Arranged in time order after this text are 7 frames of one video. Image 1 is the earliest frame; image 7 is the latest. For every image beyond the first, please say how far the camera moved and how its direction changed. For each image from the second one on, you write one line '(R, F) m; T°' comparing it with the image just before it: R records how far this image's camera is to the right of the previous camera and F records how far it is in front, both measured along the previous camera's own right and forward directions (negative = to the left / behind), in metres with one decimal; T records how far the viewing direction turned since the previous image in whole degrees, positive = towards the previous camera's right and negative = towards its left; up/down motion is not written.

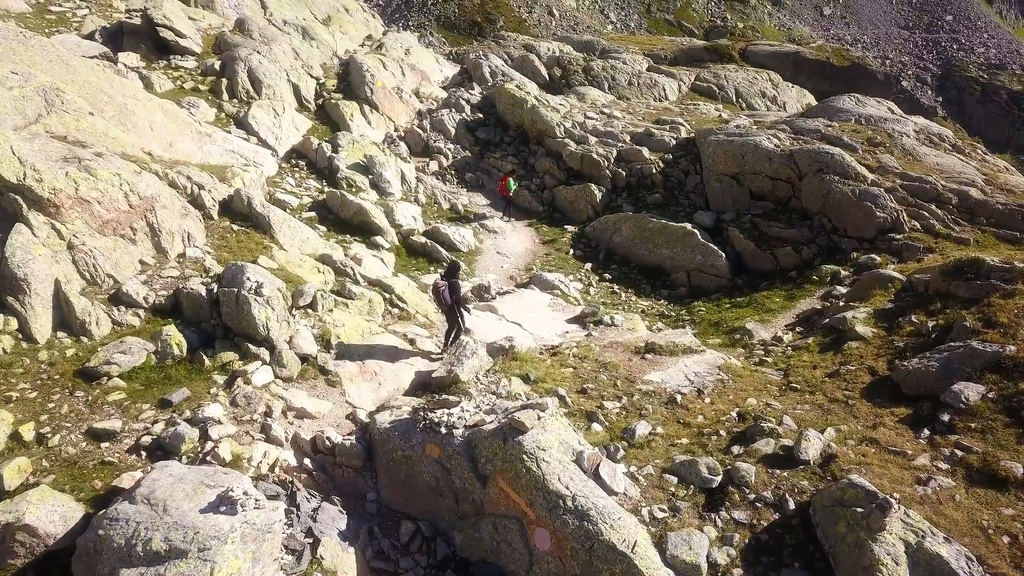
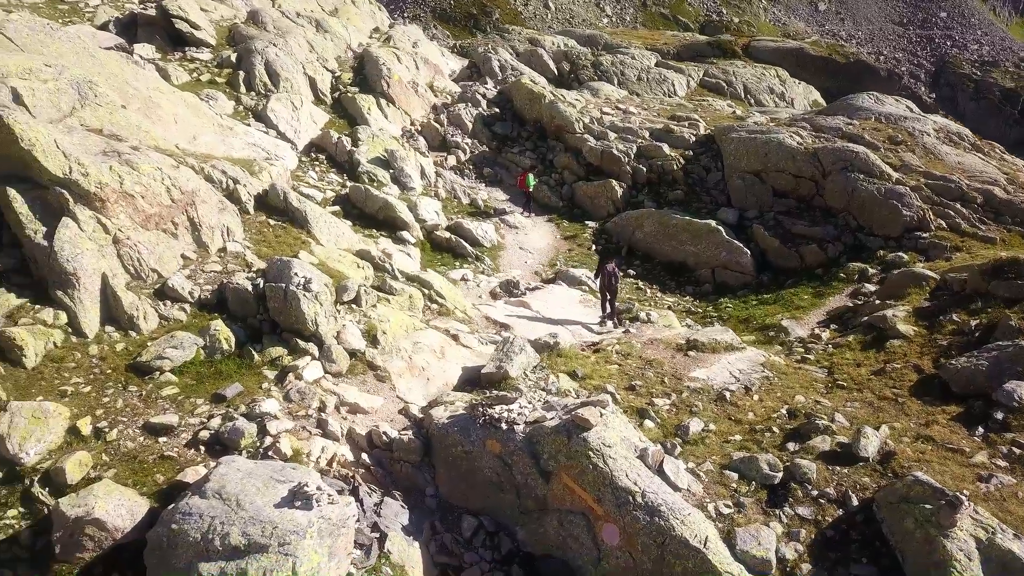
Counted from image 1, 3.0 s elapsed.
(-1.0, -0.1) m; +1°
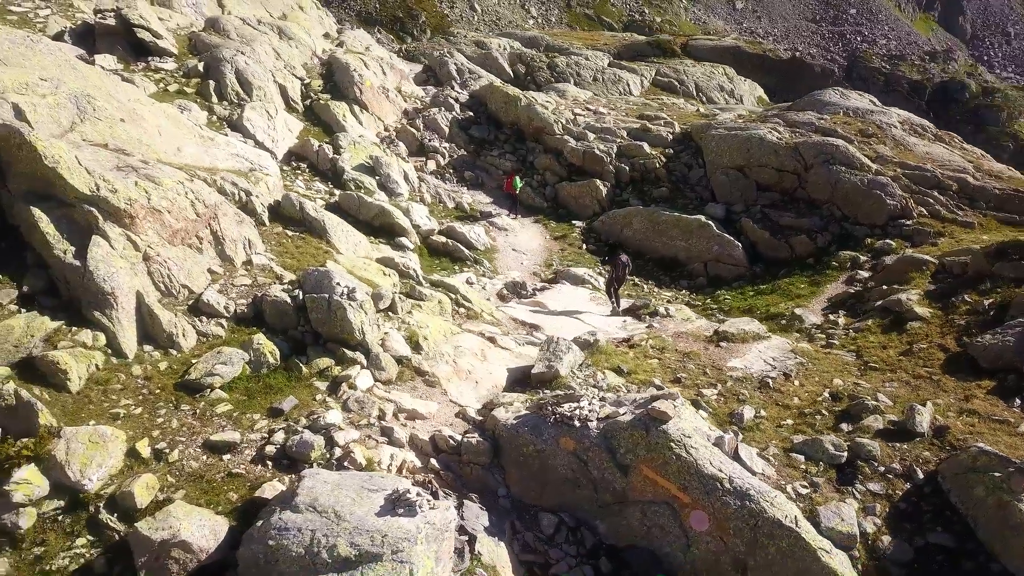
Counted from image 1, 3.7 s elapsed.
(-1.9, -0.1) m; +5°
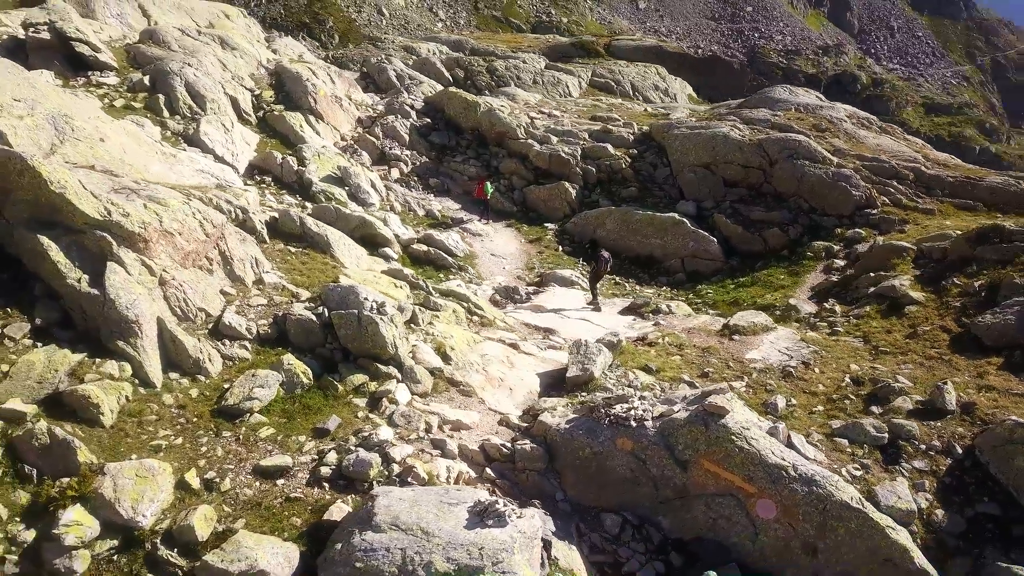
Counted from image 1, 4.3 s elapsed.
(-1.9, 0.0) m; +6°
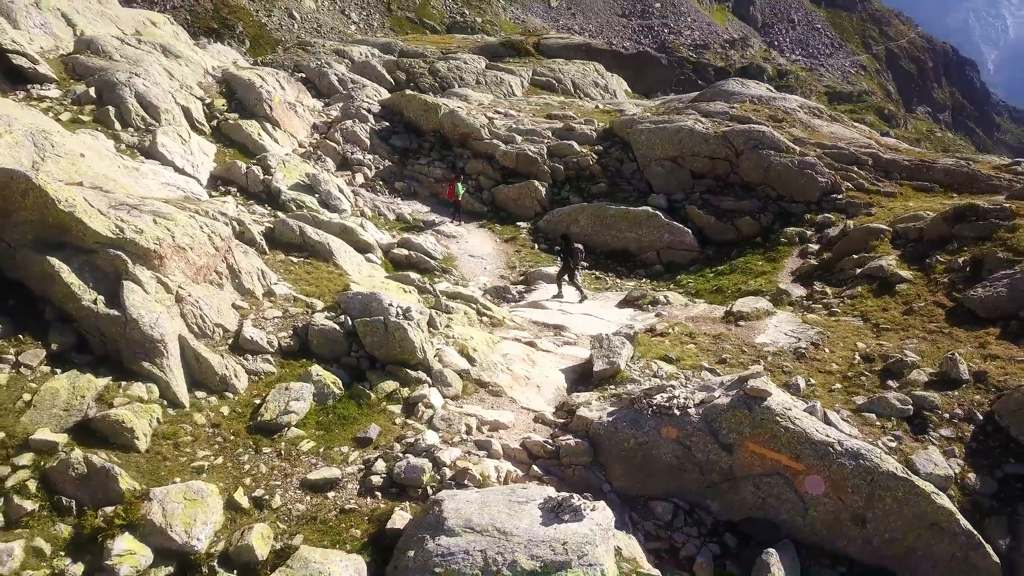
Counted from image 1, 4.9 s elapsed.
(-1.7, 0.0) m; +5°
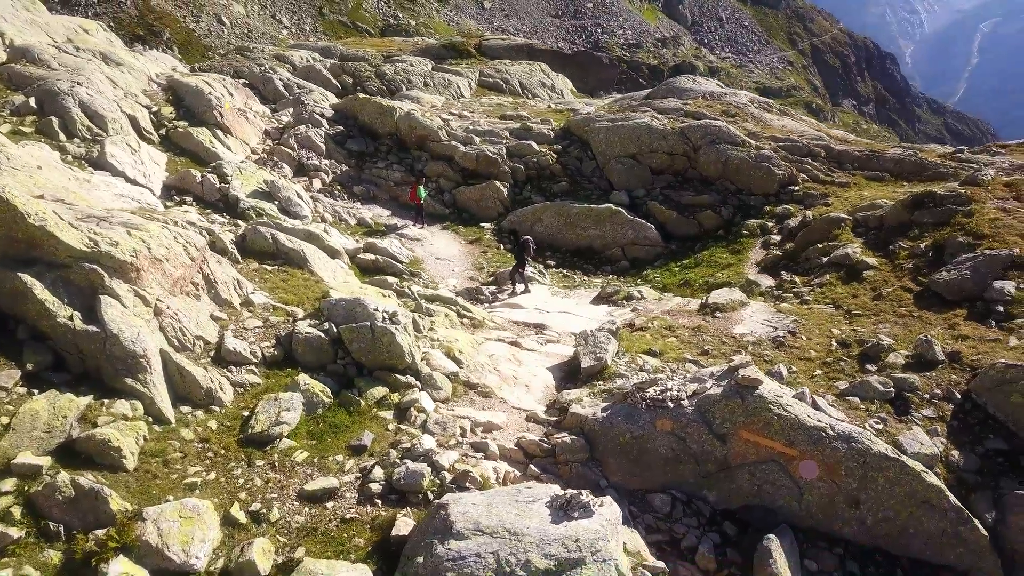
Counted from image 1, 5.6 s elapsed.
(-0.7, 0.0) m; +4°
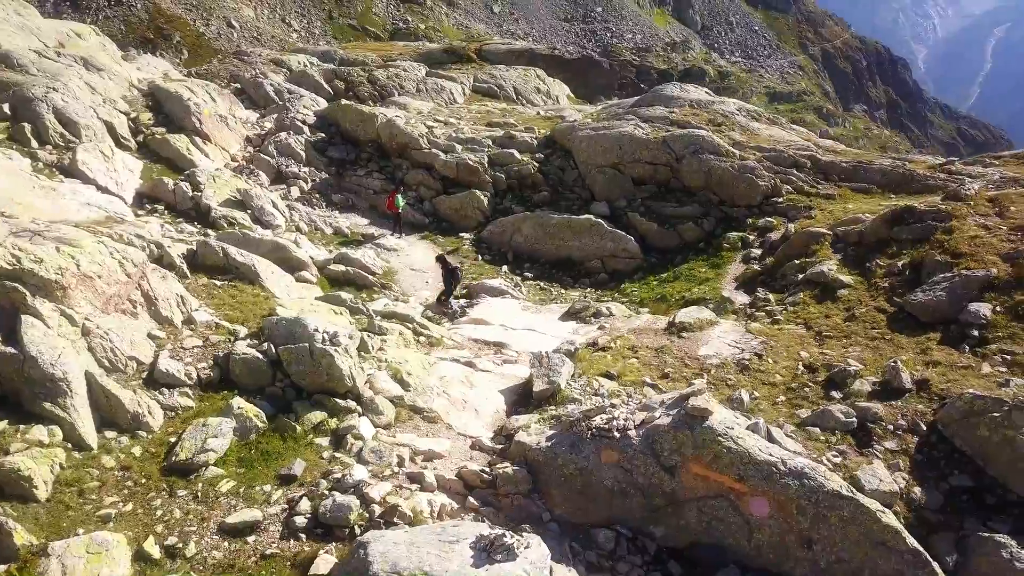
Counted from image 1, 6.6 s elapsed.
(+1.0, +0.6) m; -1°
